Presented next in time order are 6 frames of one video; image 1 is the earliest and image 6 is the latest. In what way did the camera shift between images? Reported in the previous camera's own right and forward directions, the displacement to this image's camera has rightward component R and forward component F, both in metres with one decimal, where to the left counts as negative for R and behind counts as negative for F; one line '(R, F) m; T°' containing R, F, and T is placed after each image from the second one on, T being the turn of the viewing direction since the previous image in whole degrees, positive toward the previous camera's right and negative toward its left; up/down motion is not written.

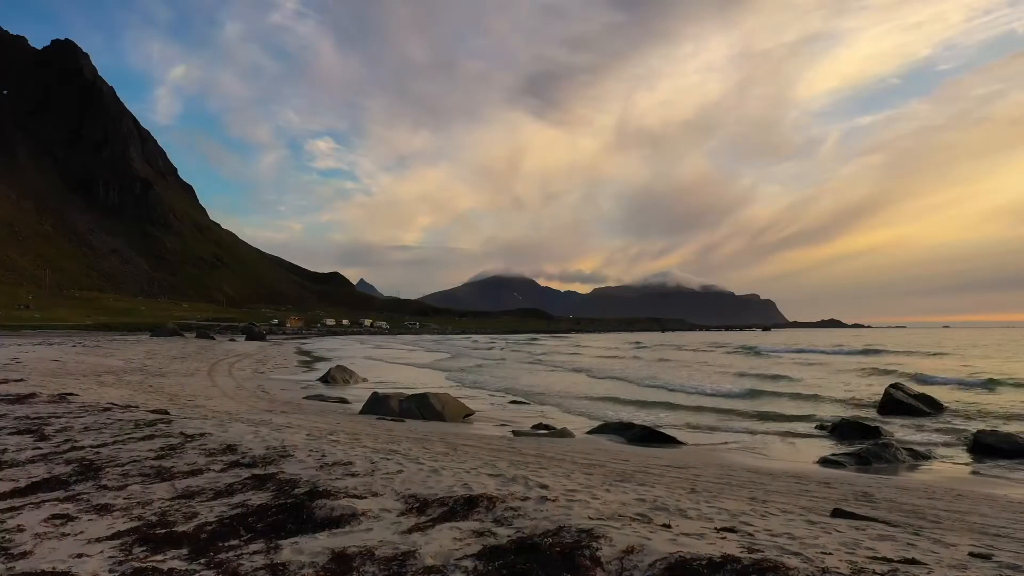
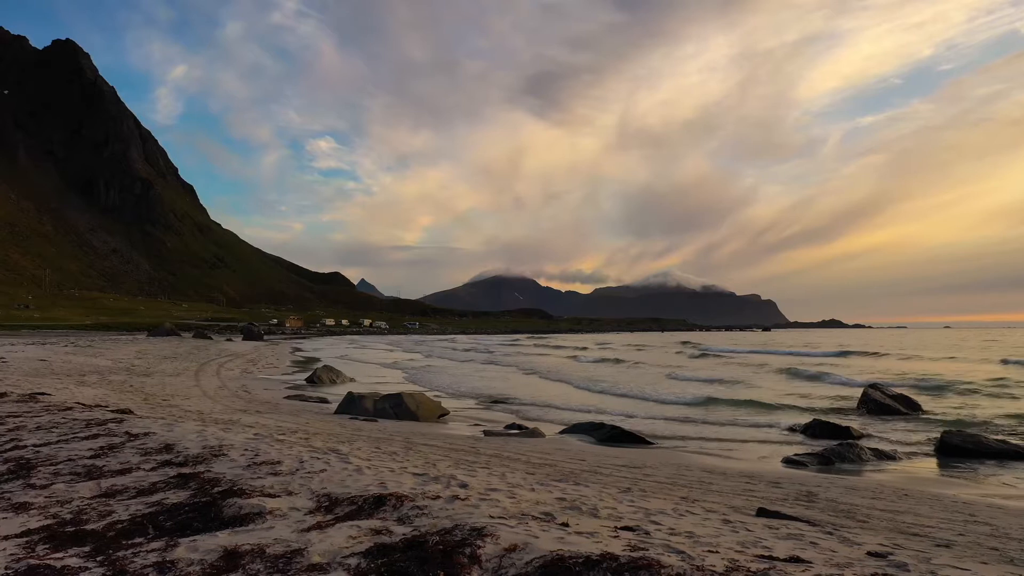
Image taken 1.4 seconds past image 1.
(+1.0, -0.1) m; 0°
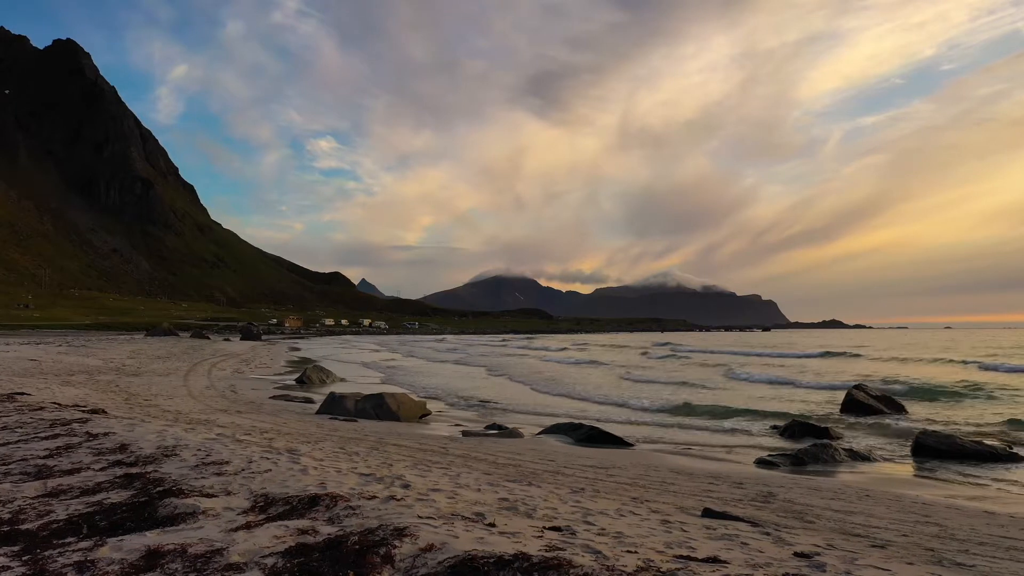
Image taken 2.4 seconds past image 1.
(+0.7, 0.0) m; 0°
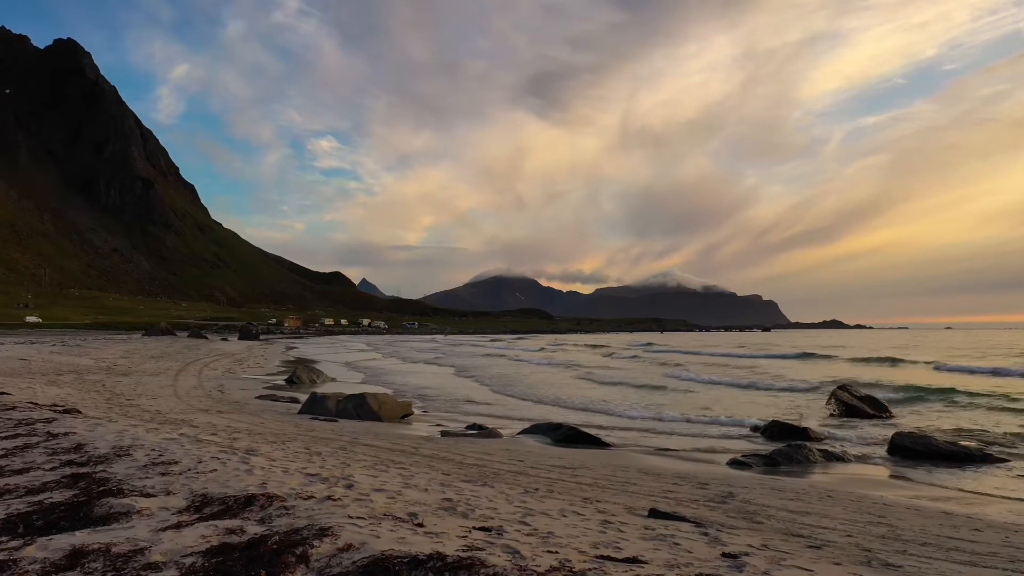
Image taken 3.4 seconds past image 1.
(+0.7, 0.0) m; 0°
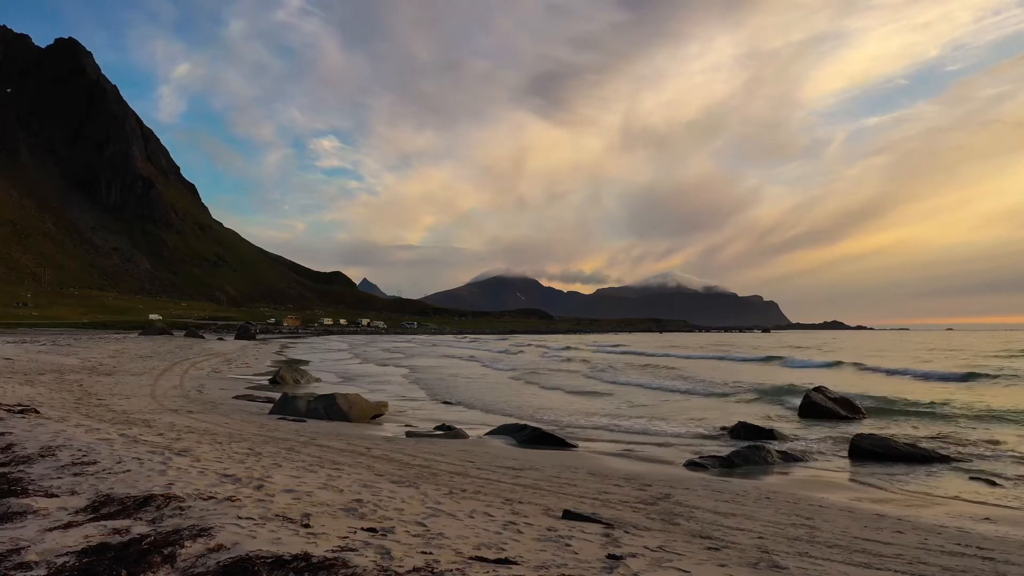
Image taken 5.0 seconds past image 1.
(+1.2, -0.1) m; 0°
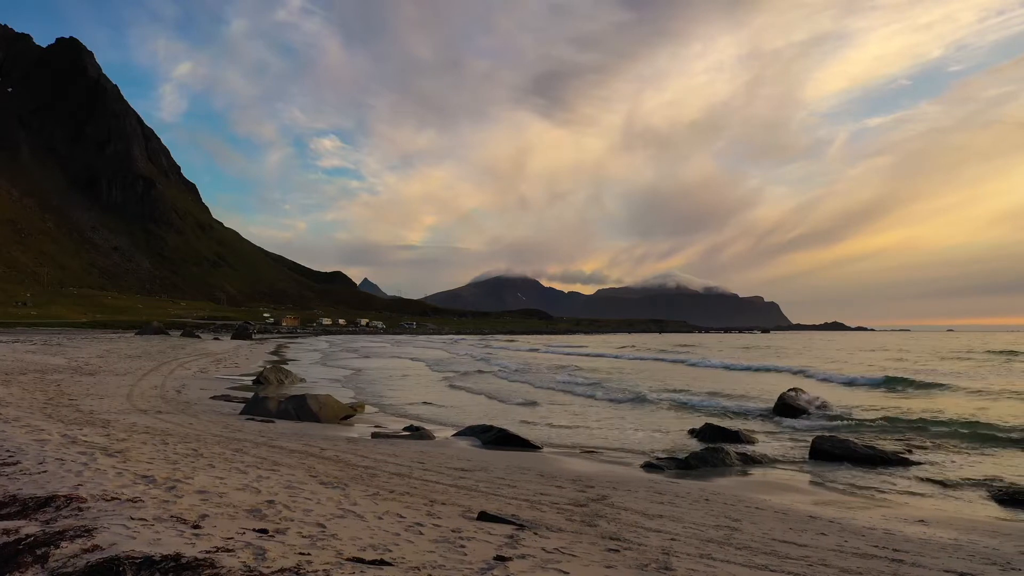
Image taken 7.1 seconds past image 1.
(+1.2, -0.1) m; 0°
